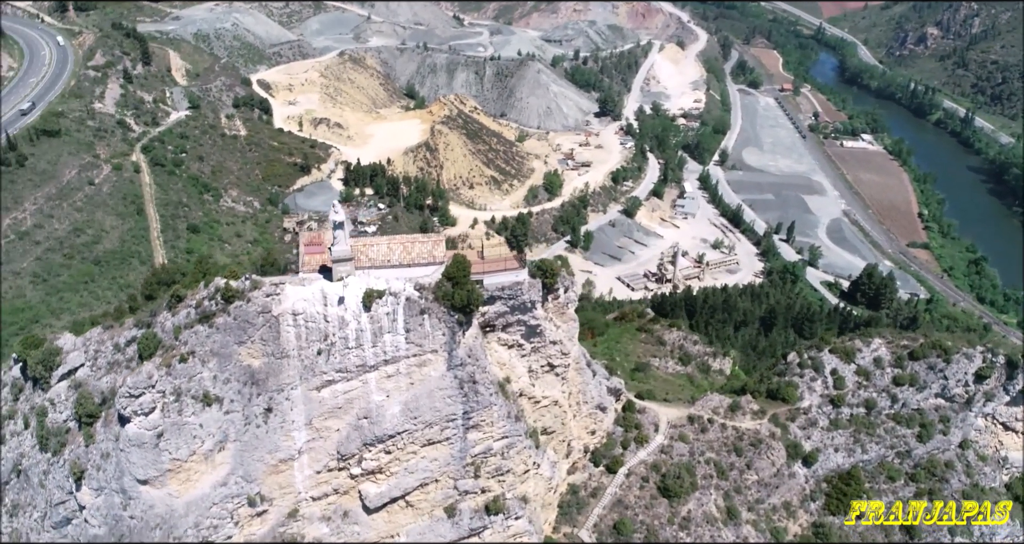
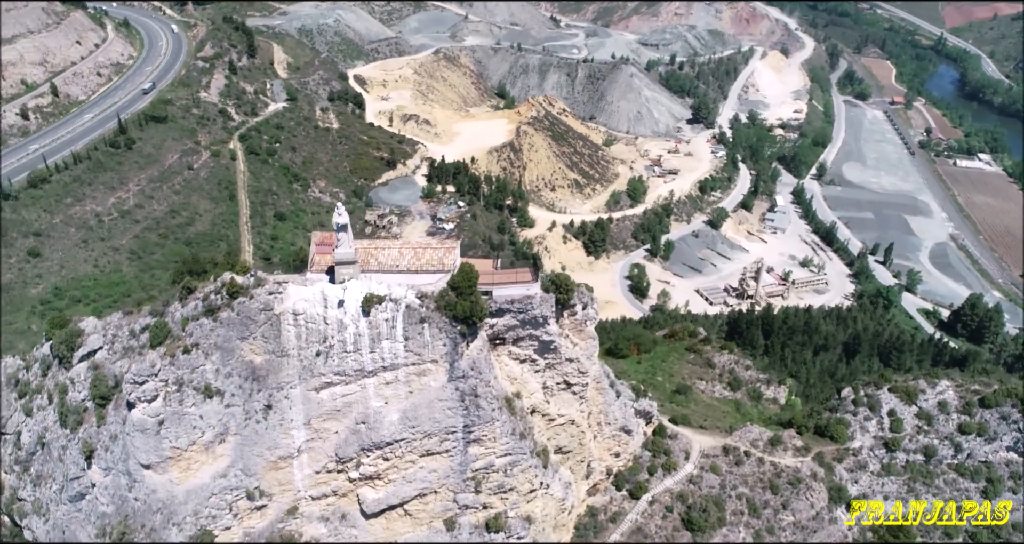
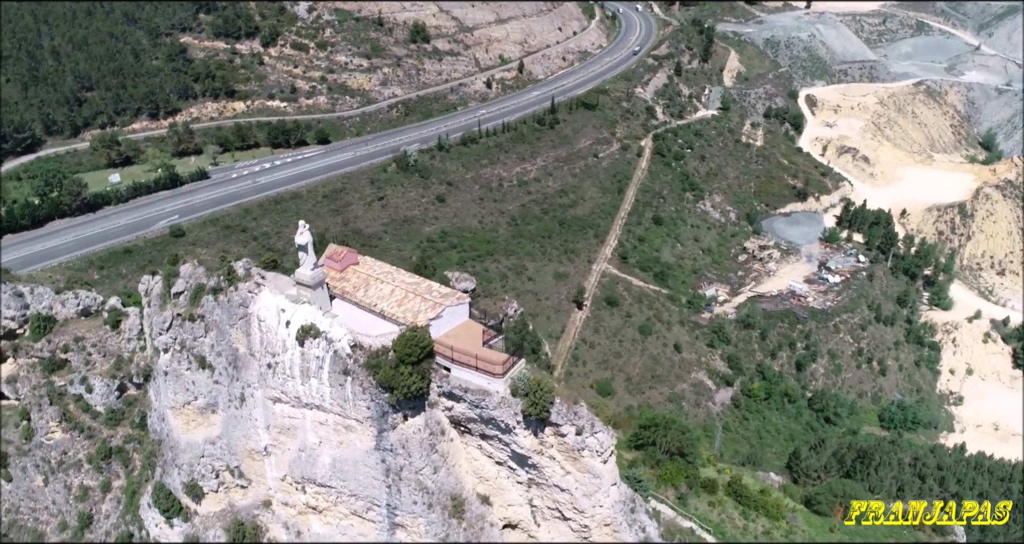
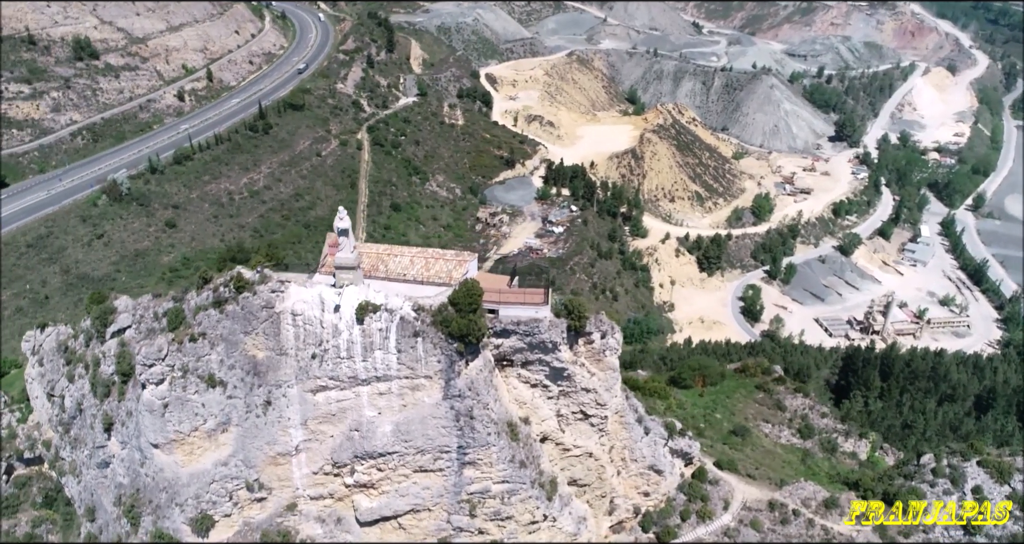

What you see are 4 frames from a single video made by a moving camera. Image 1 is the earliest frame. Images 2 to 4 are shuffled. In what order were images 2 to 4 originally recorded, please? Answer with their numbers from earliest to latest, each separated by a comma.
2, 4, 3
